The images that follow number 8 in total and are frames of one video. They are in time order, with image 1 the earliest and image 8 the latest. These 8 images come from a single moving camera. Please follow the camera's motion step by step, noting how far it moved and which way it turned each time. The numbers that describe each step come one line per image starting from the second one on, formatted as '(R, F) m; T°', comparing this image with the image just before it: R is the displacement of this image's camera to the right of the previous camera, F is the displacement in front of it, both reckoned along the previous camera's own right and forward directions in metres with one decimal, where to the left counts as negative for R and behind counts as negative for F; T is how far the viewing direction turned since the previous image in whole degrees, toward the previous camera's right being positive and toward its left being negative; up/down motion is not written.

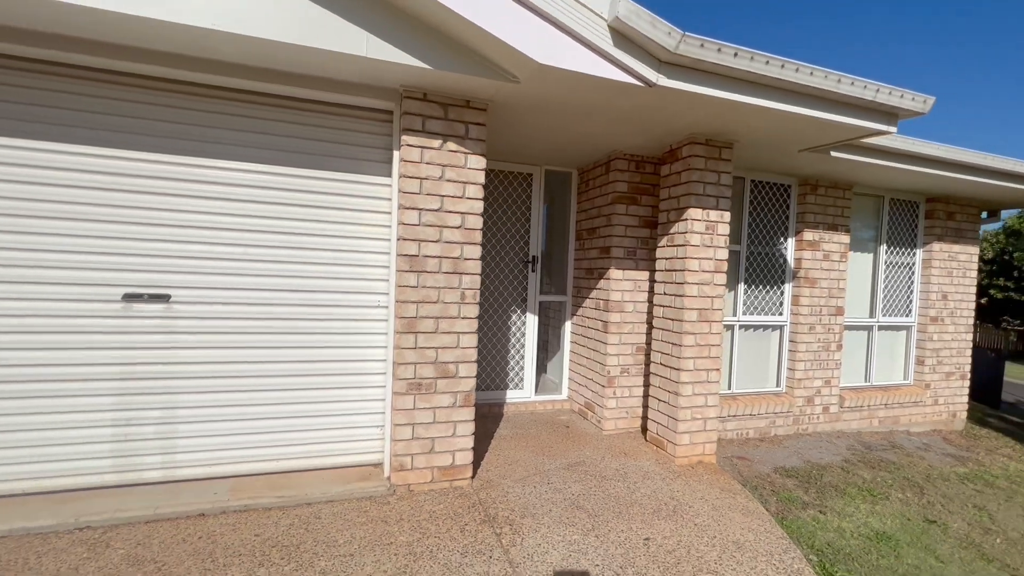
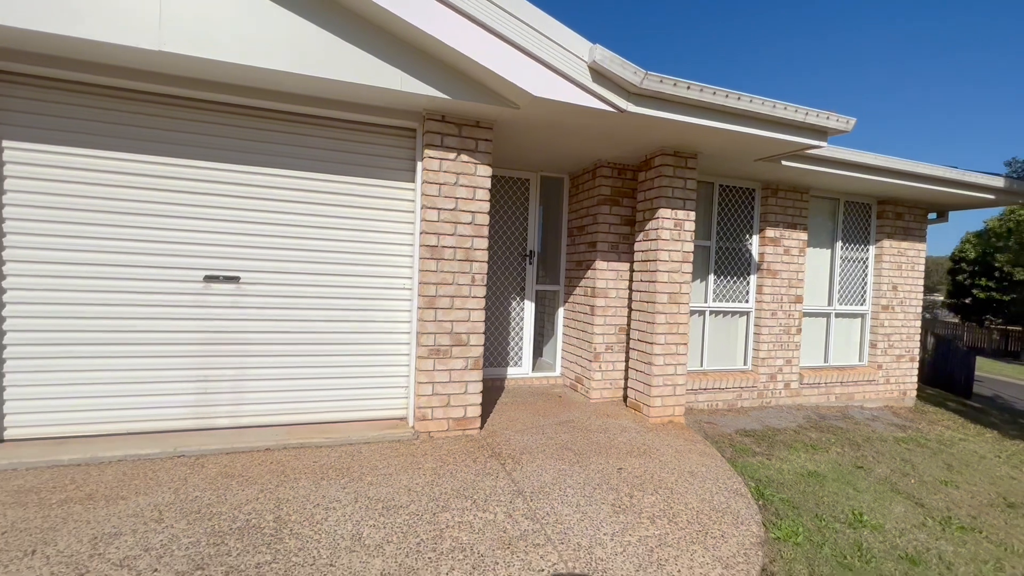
(0.0, -0.8) m; 0°
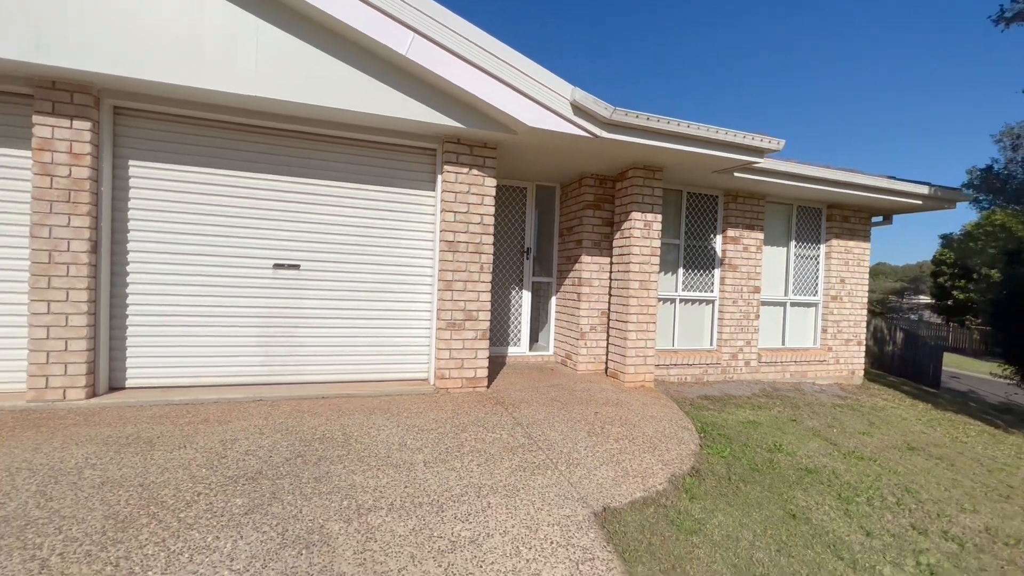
(0.0, -1.1) m; 0°
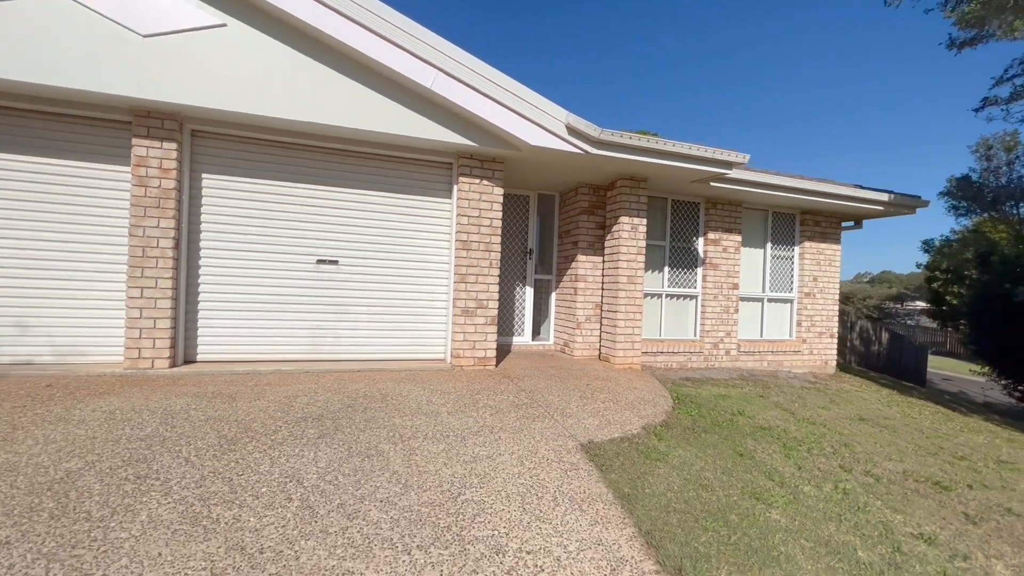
(0.0, -0.9) m; 0°
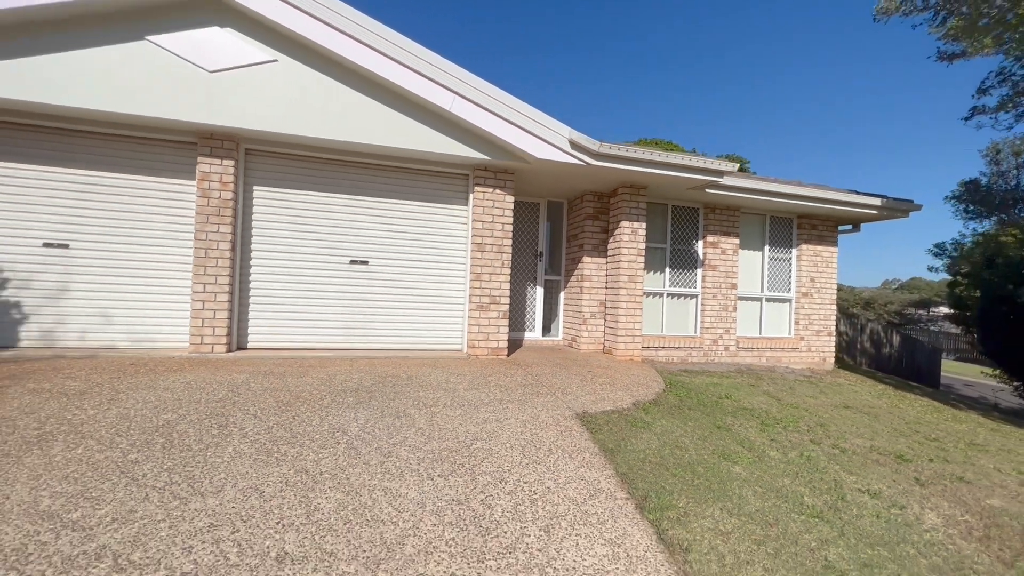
(+0.1, -0.7) m; -2°
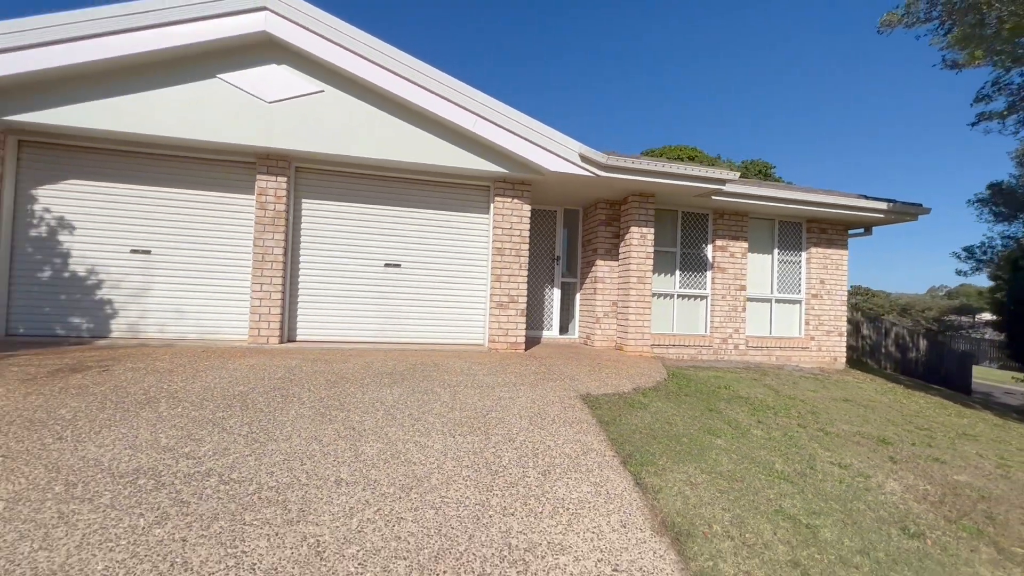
(+0.2, -0.7) m; -3°
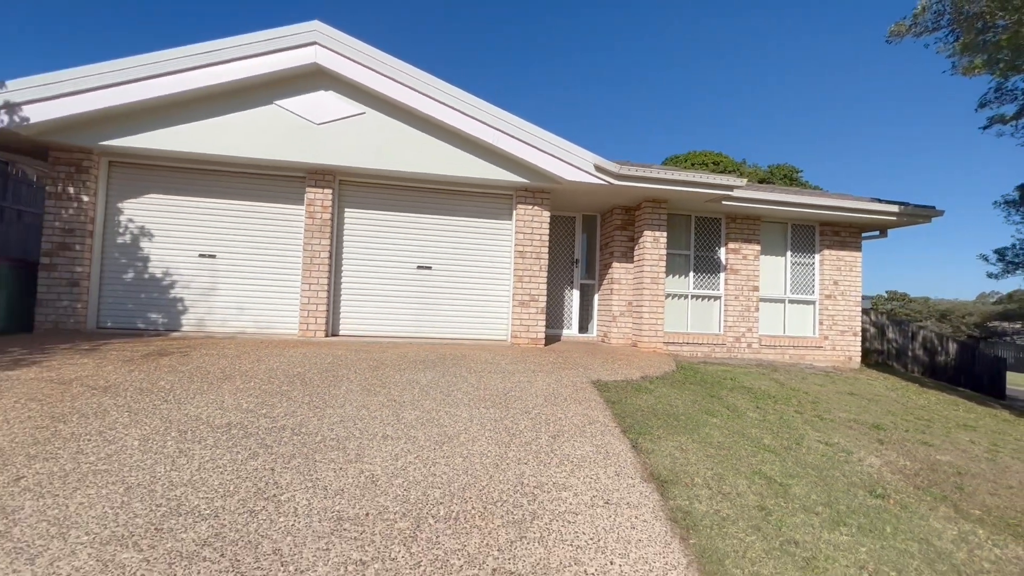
(+0.1, -0.7) m; -3°
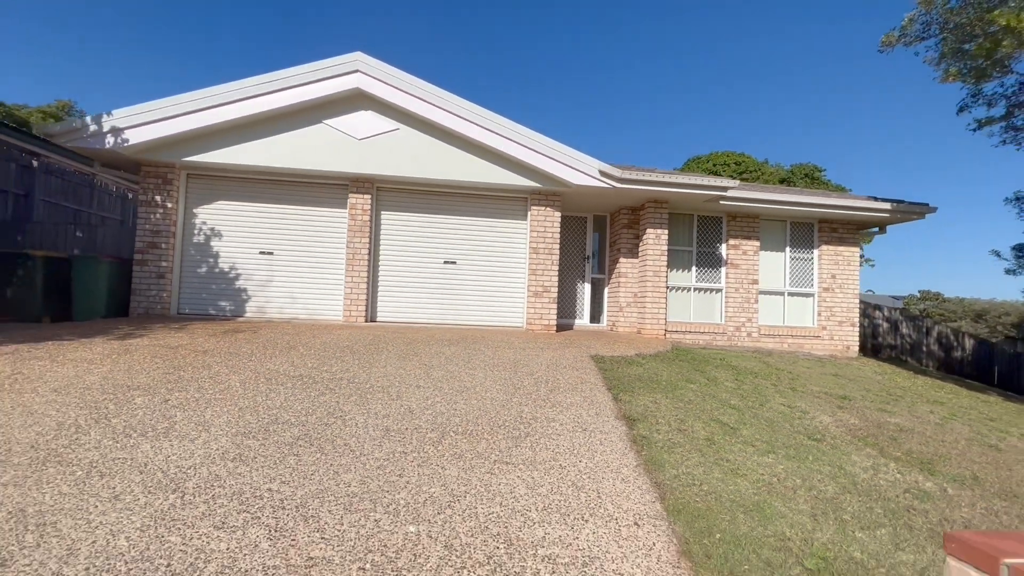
(+0.2, -1.1) m; -3°
